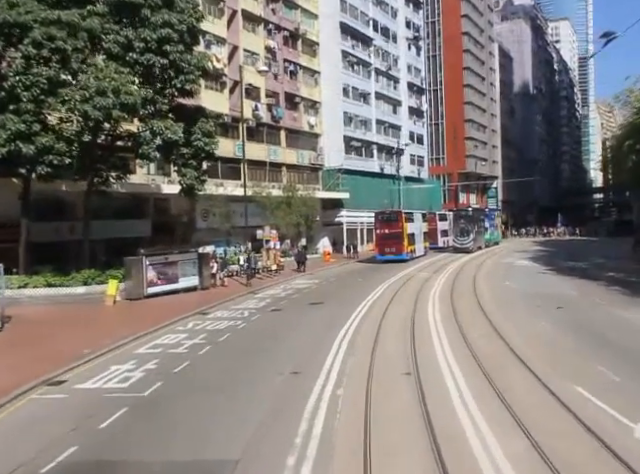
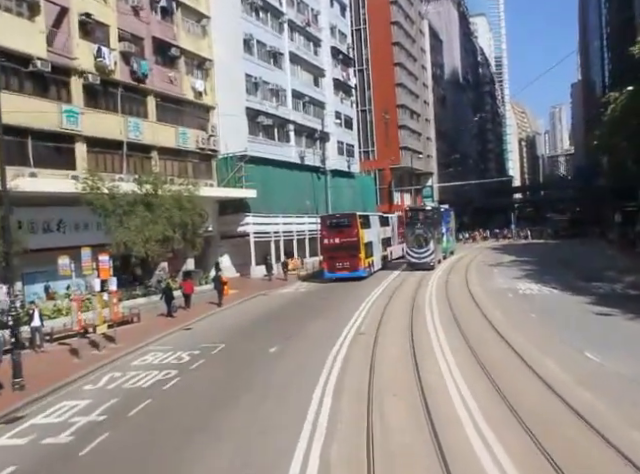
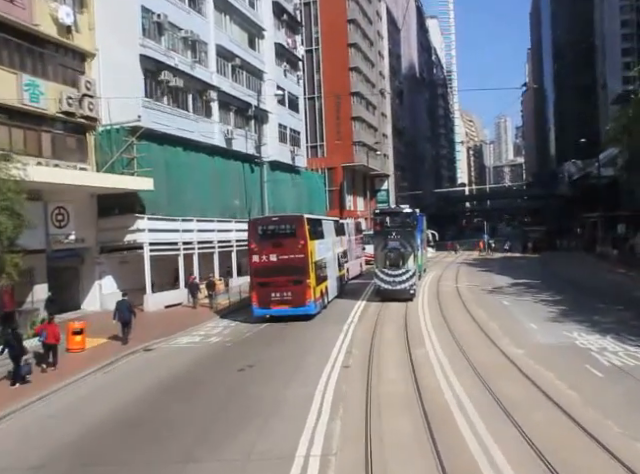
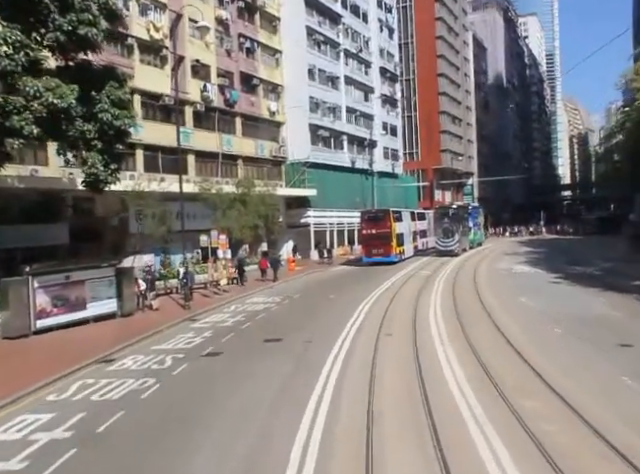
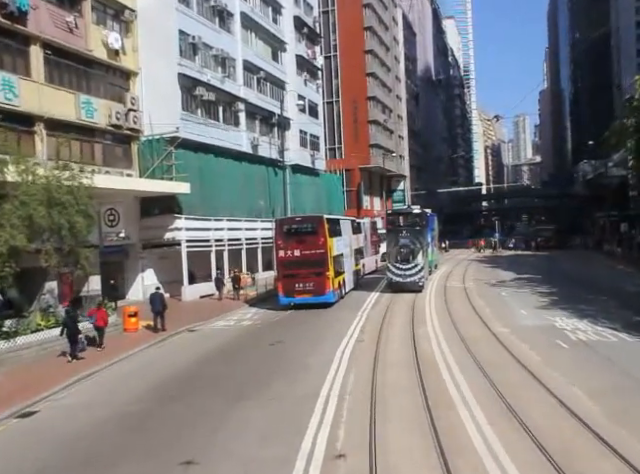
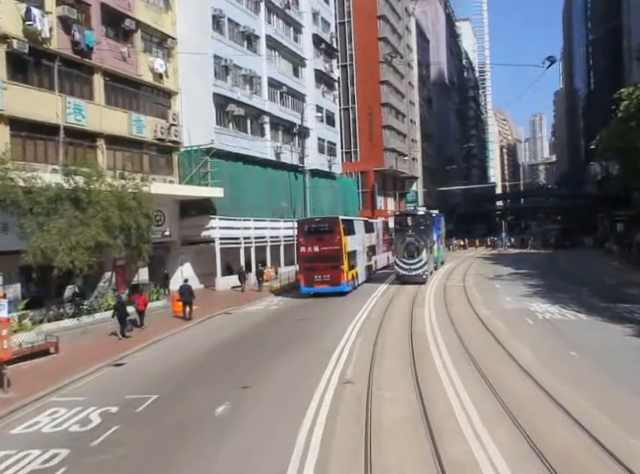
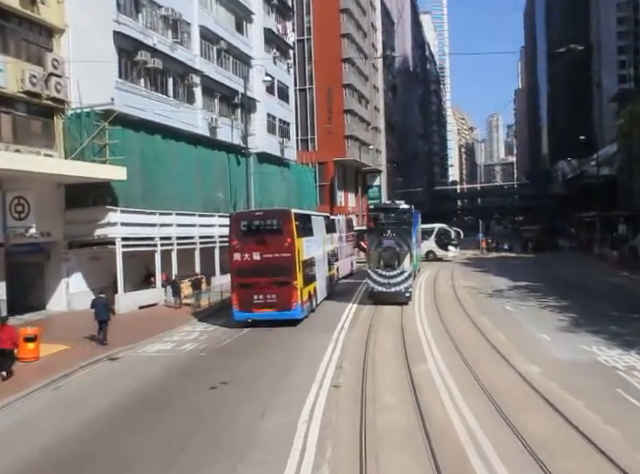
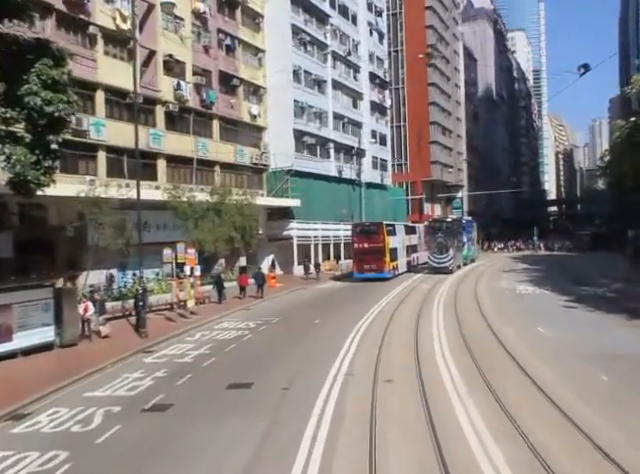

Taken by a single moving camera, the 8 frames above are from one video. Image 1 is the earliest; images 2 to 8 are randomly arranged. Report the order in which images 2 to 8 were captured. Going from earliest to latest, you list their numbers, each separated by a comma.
4, 8, 2, 6, 5, 3, 7
